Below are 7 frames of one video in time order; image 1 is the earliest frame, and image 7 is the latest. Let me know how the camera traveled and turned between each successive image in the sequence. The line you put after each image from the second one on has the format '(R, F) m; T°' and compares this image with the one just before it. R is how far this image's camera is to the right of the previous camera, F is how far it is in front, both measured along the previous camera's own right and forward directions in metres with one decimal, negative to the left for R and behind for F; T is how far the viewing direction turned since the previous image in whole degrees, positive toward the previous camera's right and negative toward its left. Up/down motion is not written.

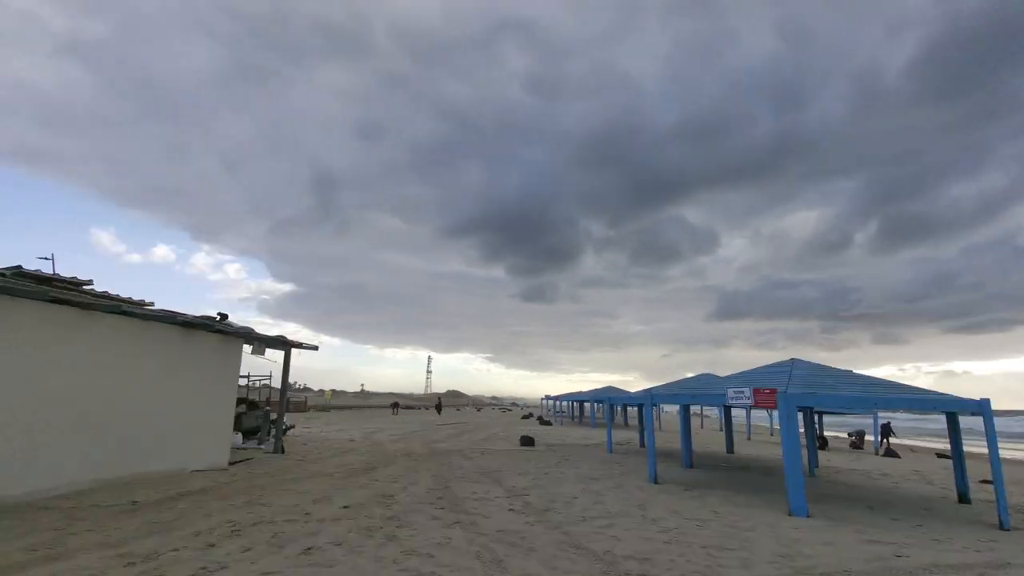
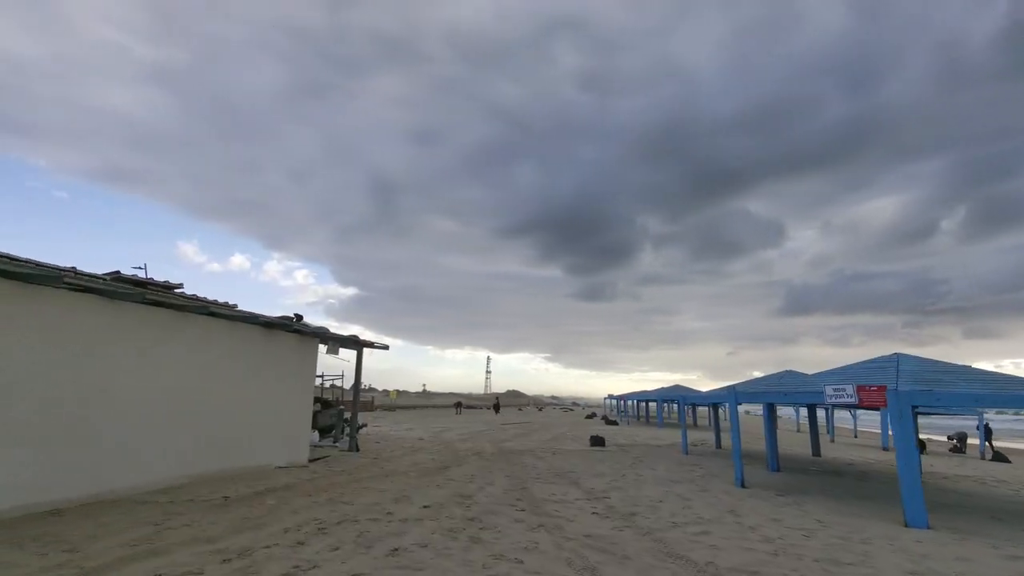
(-0.3, +0.3) m; -6°
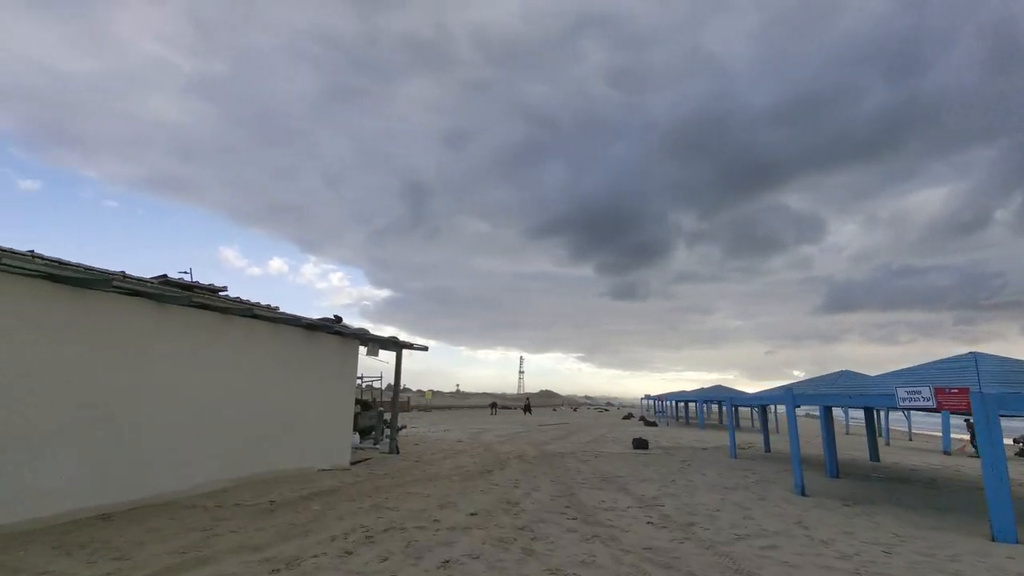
(-0.2, +0.3) m; -3°
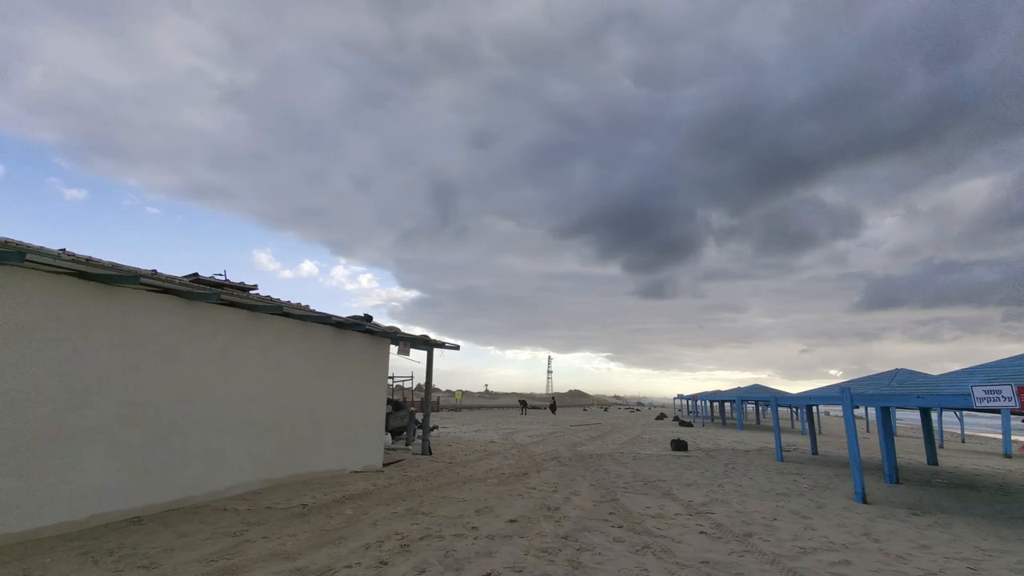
(-0.2, +0.4) m; -3°
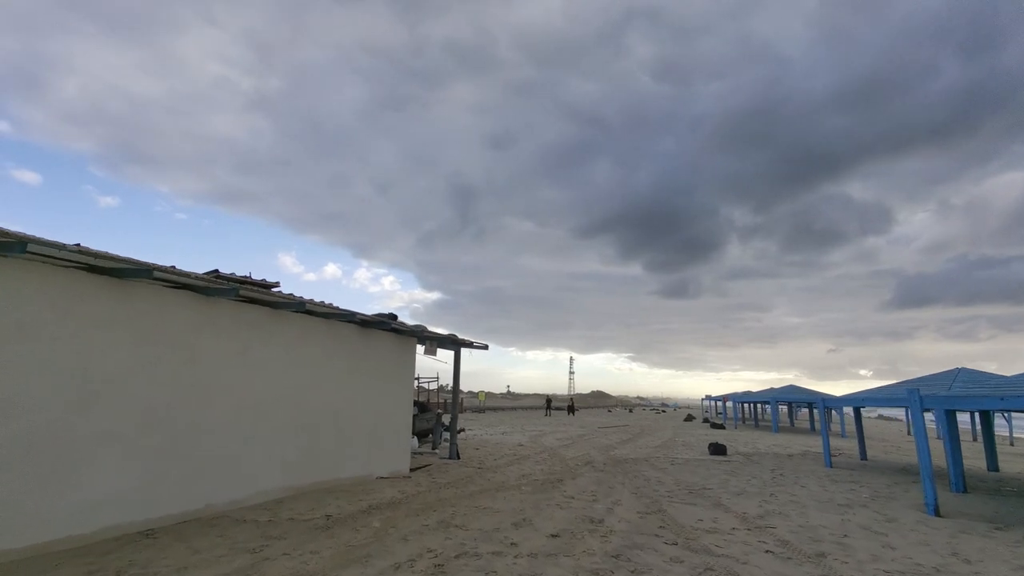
(-0.2, +0.6) m; -2°
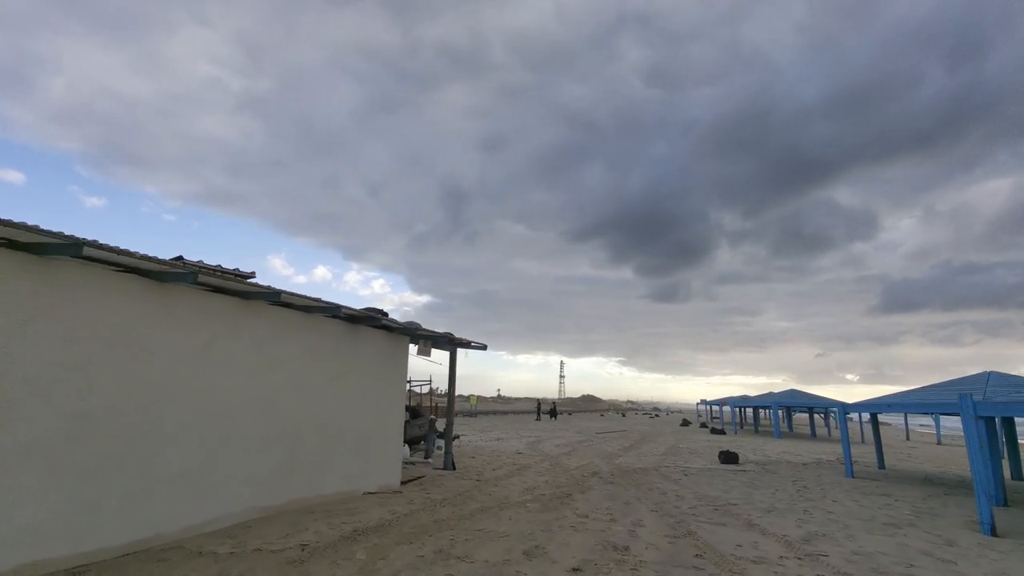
(-0.2, +1.0) m; +1°
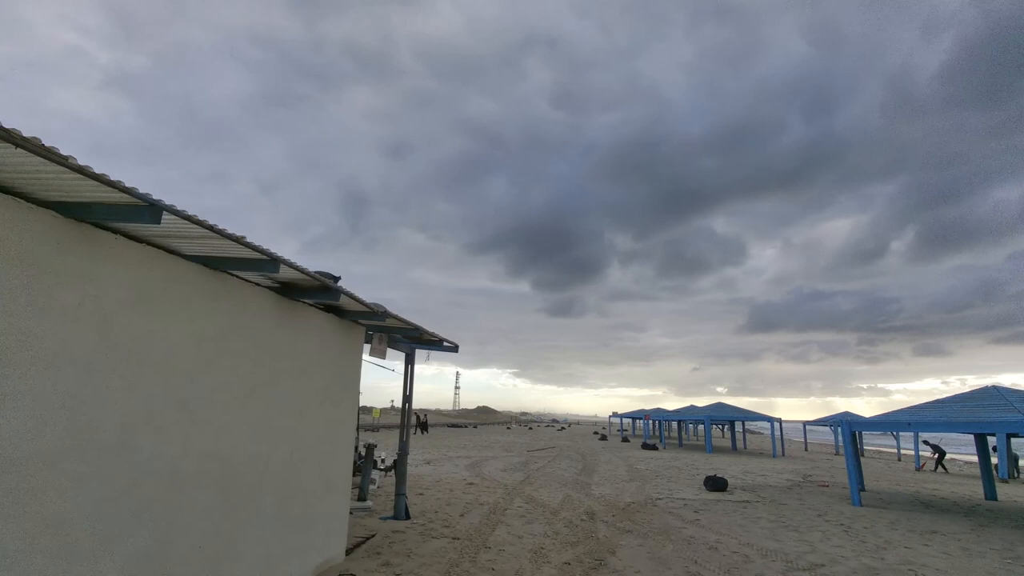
(-1.4, +3.1) m; +11°
